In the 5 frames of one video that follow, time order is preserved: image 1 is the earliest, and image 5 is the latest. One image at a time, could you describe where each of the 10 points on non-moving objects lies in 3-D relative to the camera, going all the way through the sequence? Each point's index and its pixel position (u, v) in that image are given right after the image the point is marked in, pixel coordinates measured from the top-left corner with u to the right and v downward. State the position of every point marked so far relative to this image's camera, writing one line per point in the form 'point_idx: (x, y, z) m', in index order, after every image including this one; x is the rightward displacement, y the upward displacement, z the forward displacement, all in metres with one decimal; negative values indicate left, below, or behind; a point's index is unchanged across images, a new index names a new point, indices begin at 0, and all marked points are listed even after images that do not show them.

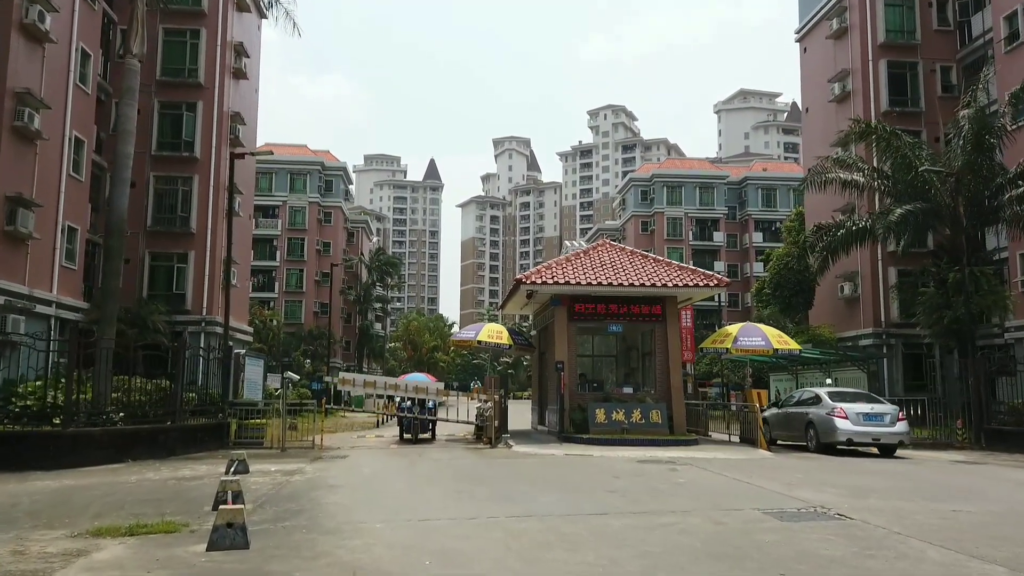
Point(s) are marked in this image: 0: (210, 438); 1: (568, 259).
0: (-6.8, -3.4, +17.2) m
1: (+1.4, +0.7, +18.6) m
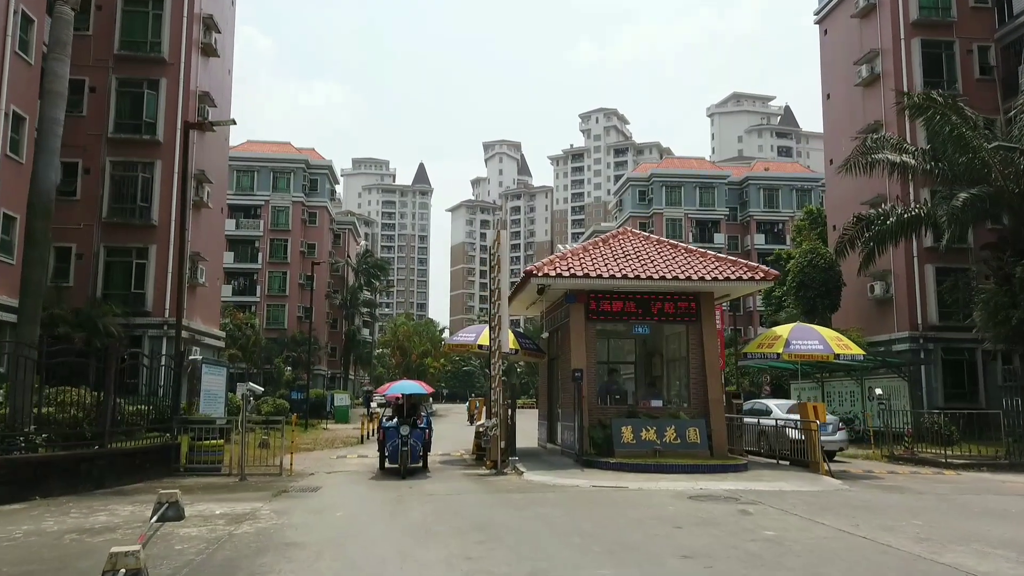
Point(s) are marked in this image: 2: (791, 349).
0: (-6.7, -3.3, +14.2) m
1: (+1.5, +0.8, +15.8) m
2: (+5.1, -1.1, +14.2) m
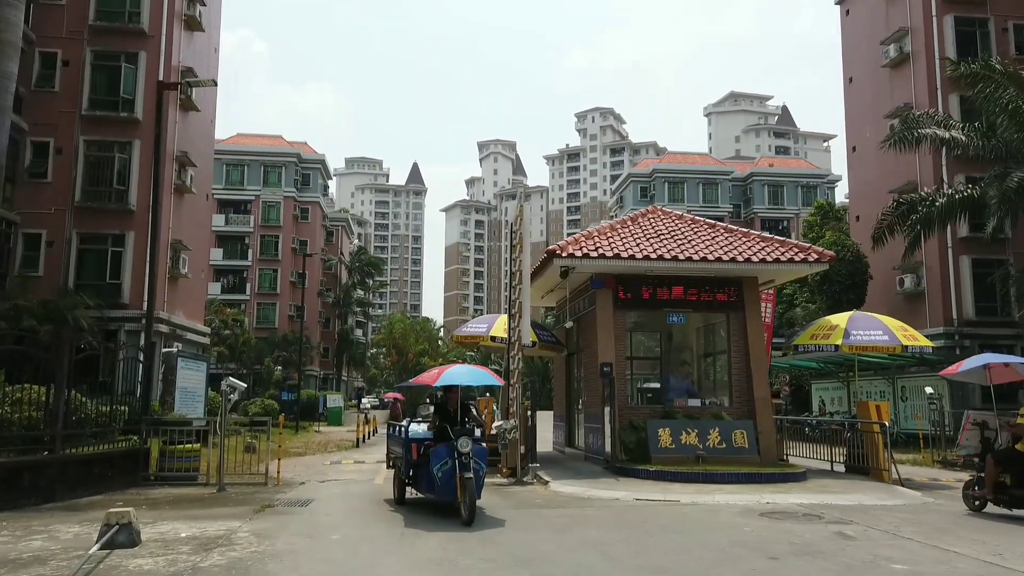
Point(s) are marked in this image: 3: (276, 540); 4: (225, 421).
0: (-6.3, -3.0, +12.3) m
1: (+1.8, +1.1, +14.0) m
2: (+5.5, -0.8, +12.4) m
3: (-2.3, -2.4, +7.4) m
4: (-4.9, -2.3, +13.1) m
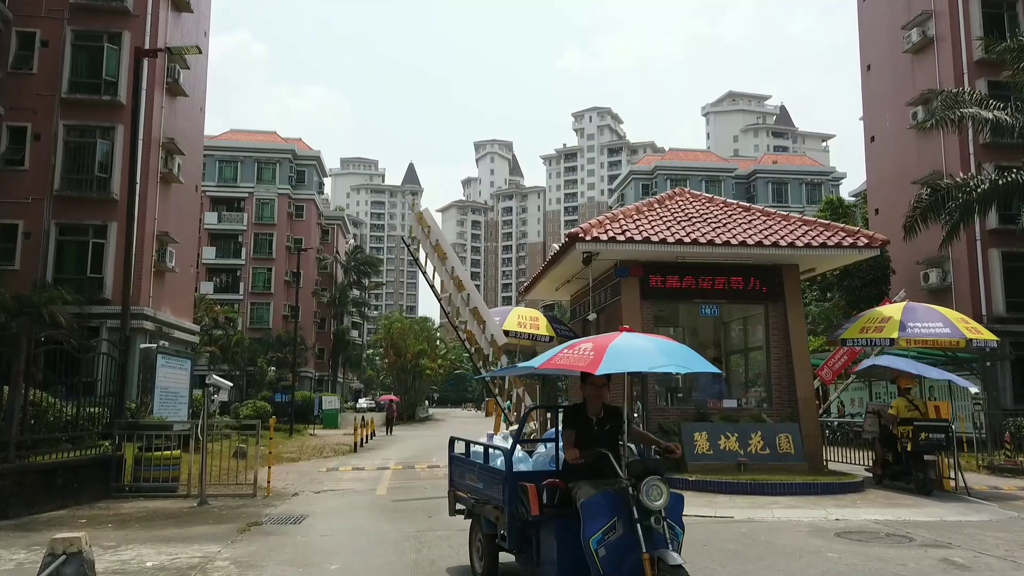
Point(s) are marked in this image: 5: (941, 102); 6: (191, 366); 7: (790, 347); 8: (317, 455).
0: (-6.1, -2.8, +11.0) m
1: (+2.1, +1.3, +12.7) m
2: (+5.7, -0.7, +11.1) m
3: (-2.0, -2.2, +6.1) m
4: (-4.7, -2.1, +11.8) m
5: (+10.1, +4.3, +18.1) m
6: (-6.2, -1.5, +14.8) m
7: (+4.4, -0.9, +12.1) m
8: (-5.0, -4.2, +19.5) m
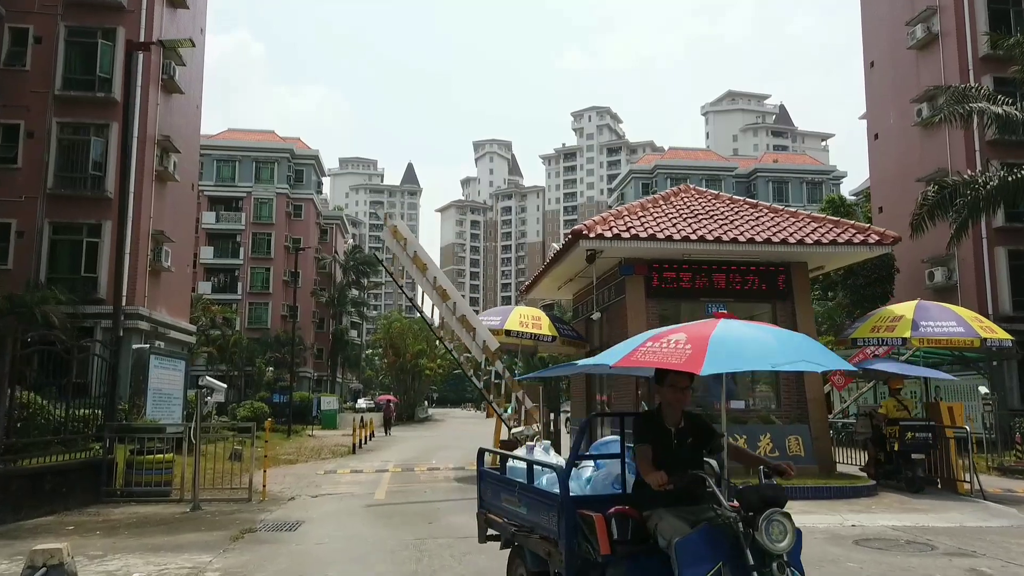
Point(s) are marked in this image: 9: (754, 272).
0: (-6.0, -2.8, +10.7) m
1: (+2.1, +1.3, +12.4) m
2: (+5.8, -0.6, +10.8) m
3: (-1.9, -2.2, +5.8) m
4: (-4.6, -2.1, +11.5) m
5: (+10.1, +4.4, +17.9) m
6: (-6.1, -1.5, +14.5) m
7: (+4.4, -0.9, +11.8) m
8: (-4.9, -4.2, +19.2) m
9: (+3.7, +0.3, +12.0) m
